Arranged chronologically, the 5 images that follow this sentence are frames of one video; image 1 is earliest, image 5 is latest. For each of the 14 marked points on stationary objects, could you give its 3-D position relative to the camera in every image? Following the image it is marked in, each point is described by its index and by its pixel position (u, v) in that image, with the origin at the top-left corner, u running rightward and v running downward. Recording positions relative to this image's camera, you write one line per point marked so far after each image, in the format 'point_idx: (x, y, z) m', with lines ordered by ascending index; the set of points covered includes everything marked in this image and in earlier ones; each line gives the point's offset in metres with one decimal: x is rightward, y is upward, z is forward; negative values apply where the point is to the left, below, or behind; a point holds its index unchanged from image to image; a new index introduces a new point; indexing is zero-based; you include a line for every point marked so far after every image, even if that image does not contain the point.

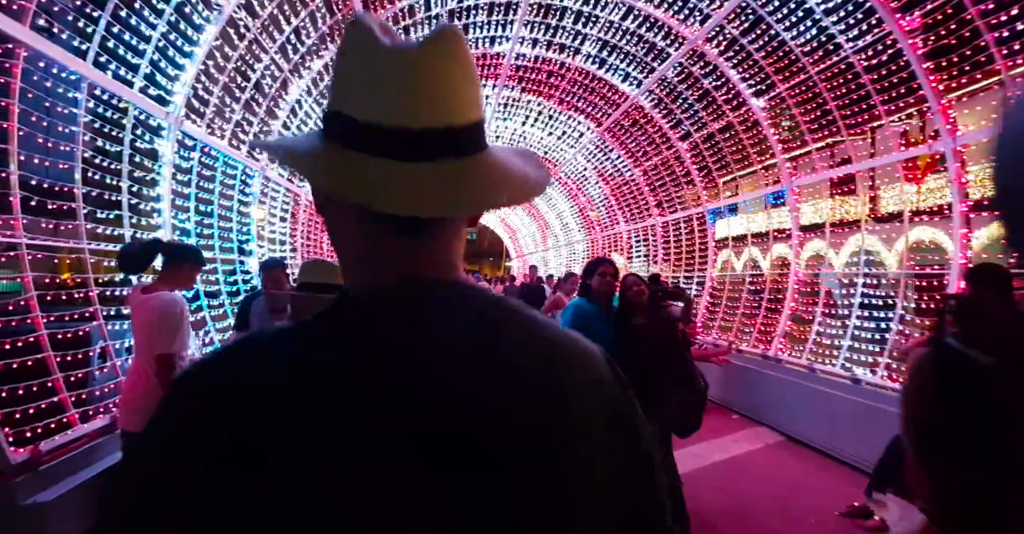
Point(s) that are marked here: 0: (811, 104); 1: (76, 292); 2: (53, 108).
0: (+5.3, +2.9, +8.3) m
1: (-4.7, -0.3, +5.0) m
2: (-4.6, +1.6, +4.6) m
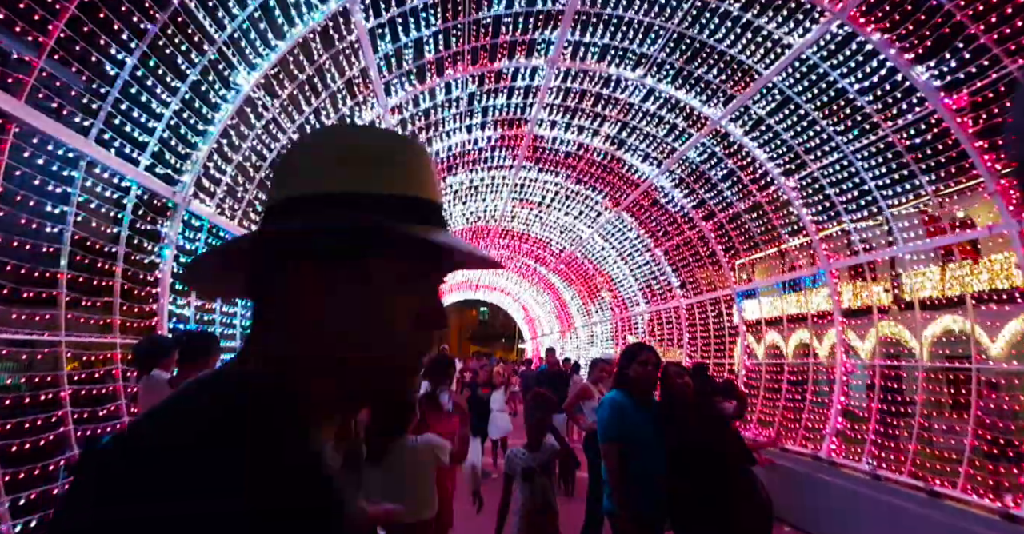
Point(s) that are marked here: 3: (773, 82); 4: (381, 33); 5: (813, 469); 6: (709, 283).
0: (+5.7, +1.4, +7.9) m
1: (-4.4, -1.2, +4.3) m
2: (-4.3, +0.7, +4.2) m
3: (+4.2, +3.0, +7.5) m
4: (-2.1, +3.7, +7.3) m
5: (+5.6, -3.7, +8.7) m
6: (+5.7, -0.5, +13.4) m
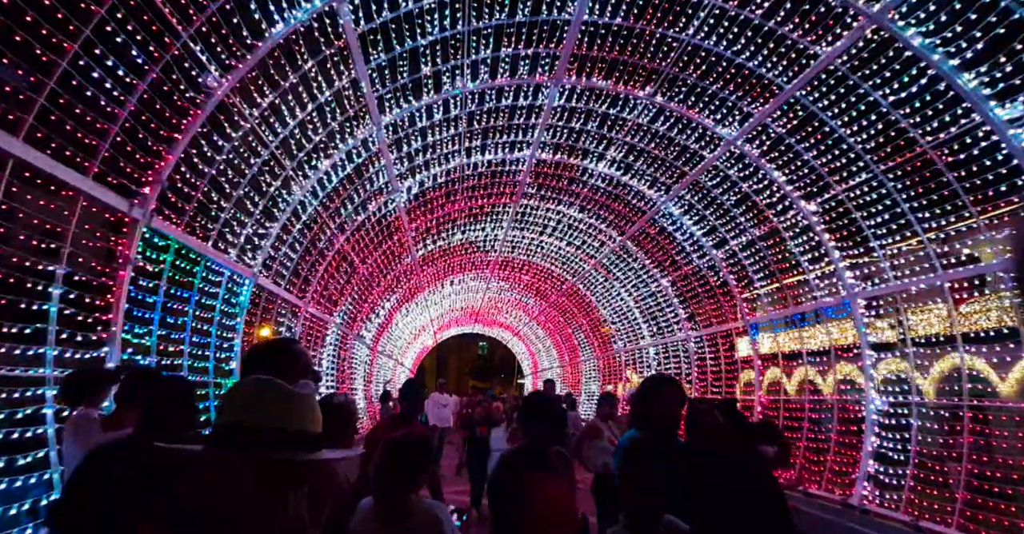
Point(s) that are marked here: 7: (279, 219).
0: (+5.7, +0.9, +7.2) m
1: (-4.4, -1.3, +3.5) m
2: (-4.2, +0.6, +3.5) m
3: (+4.3, +2.6, +7.0) m
4: (-2.1, +3.3, +6.8) m
5: (+5.6, -4.3, +7.7) m
6: (+5.7, -1.3, +12.6) m
7: (-4.2, +0.9, +8.4) m
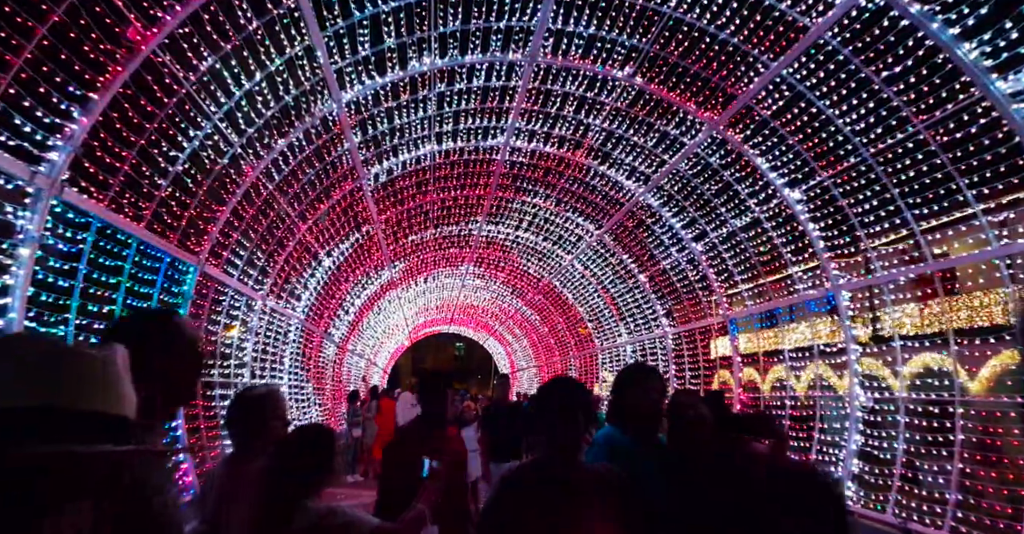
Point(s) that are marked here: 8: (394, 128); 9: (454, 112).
0: (+5.3, +1.1, +7.0) m
1: (-4.7, -1.1, +2.7) m
2: (-4.5, +0.8, +2.8) m
3: (+3.9, +2.7, +6.6) m
4: (-2.4, +3.5, +6.2) m
5: (+5.1, -4.1, +7.4) m
6: (+5.0, -1.1, +12.3) m
7: (-4.7, +1.1, +7.7) m
8: (-2.5, +3.0, +9.9) m
9: (-1.2, +3.3, +9.9) m
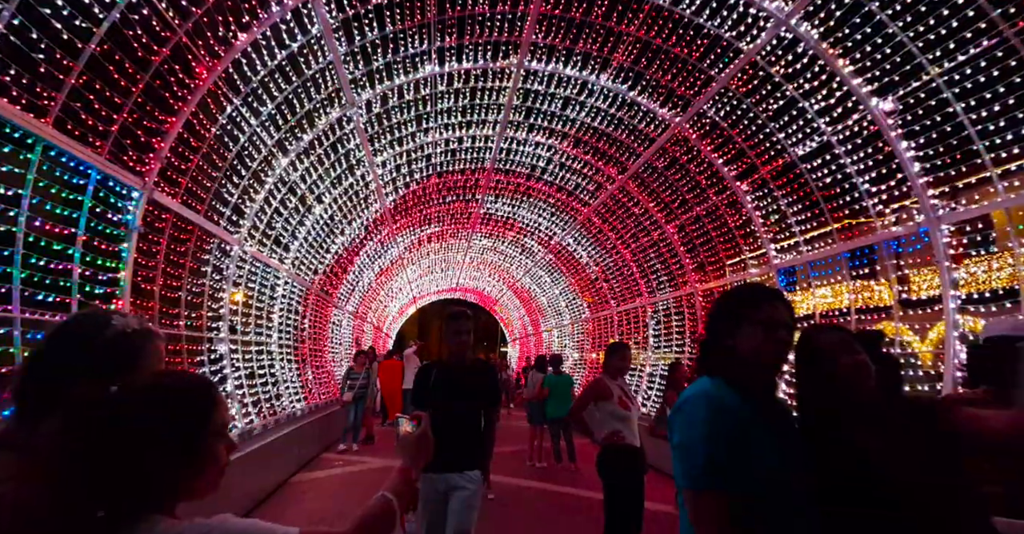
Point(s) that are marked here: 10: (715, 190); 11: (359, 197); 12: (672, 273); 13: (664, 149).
0: (+5.5, +2.0, +5.3) m
1: (-4.5, -0.4, +1.4) m
2: (-4.3, +1.5, +1.3) m
3: (+4.1, +3.6, +4.9) m
4: (-2.2, +4.4, +4.5) m
5: (+5.3, -3.1, +6.1) m
6: (+5.3, +0.1, +10.8) m
7: (-4.4, +2.1, +6.2) m
8: (-2.2, +4.1, +8.2) m
9: (-1.0, +4.4, +8.2) m
10: (+4.6, +1.7, +10.3) m
11: (-4.6, +2.1, +13.9) m
12: (+4.8, -0.2, +13.8) m
13: (+3.6, +2.8, +10.9) m
